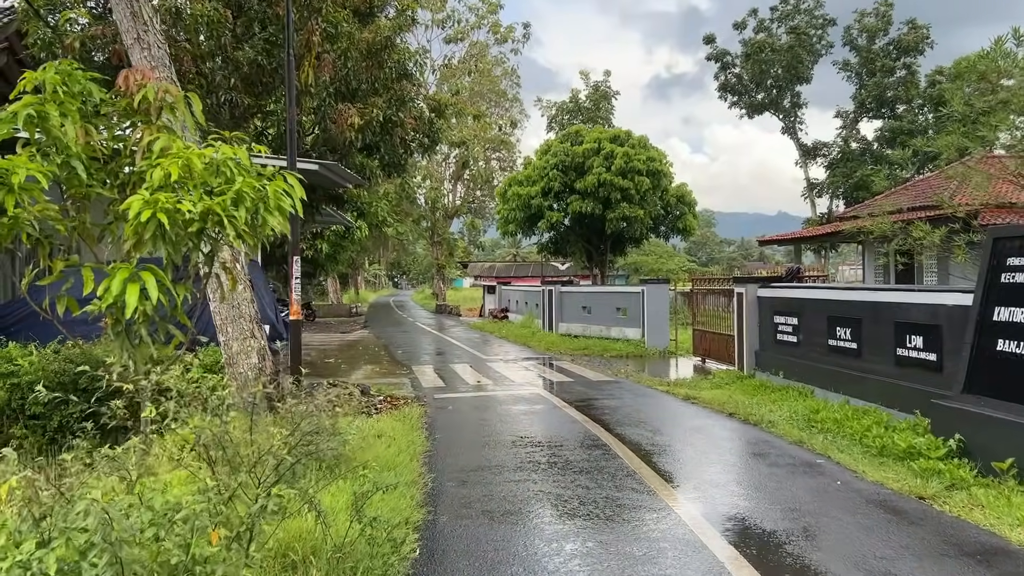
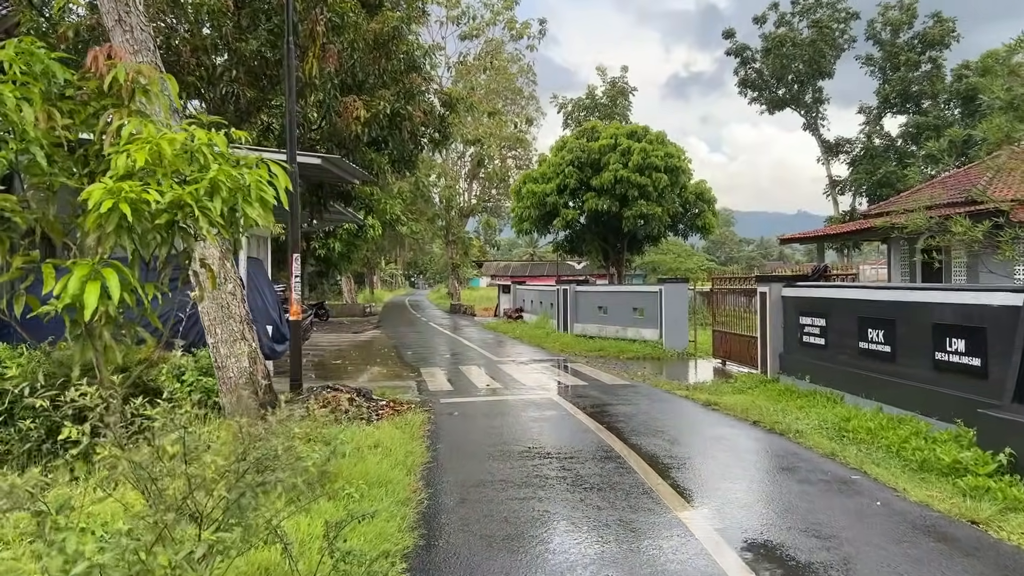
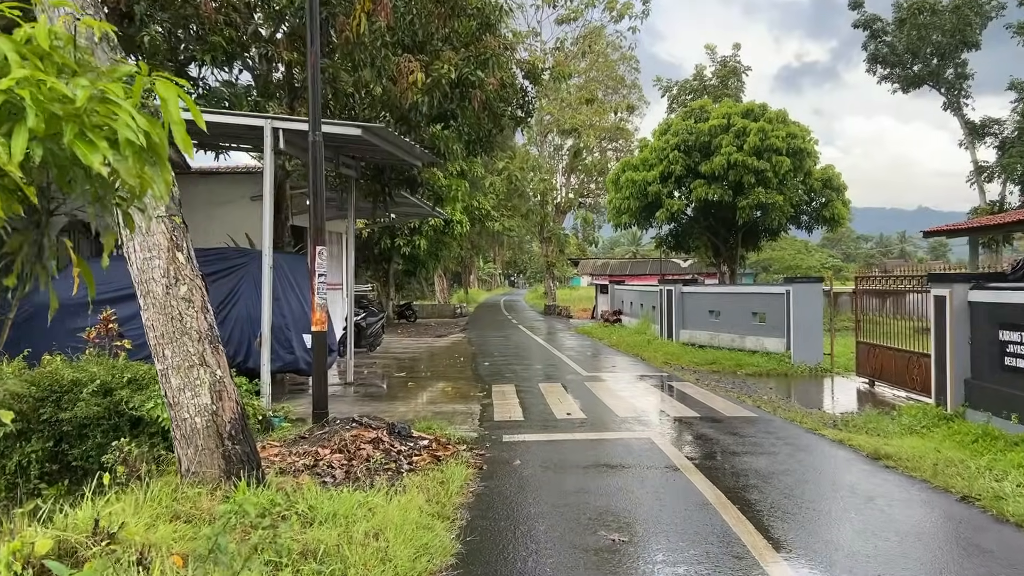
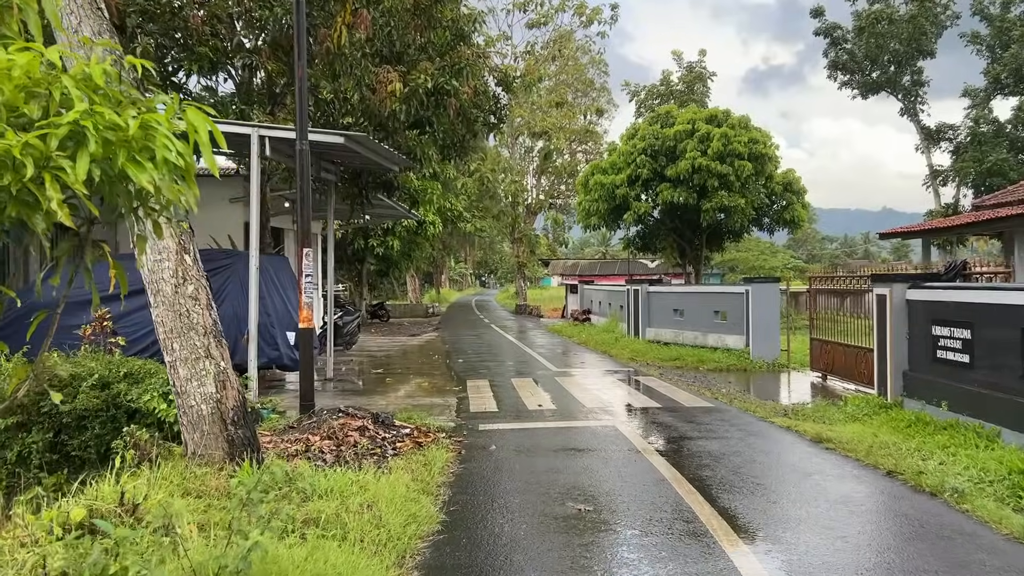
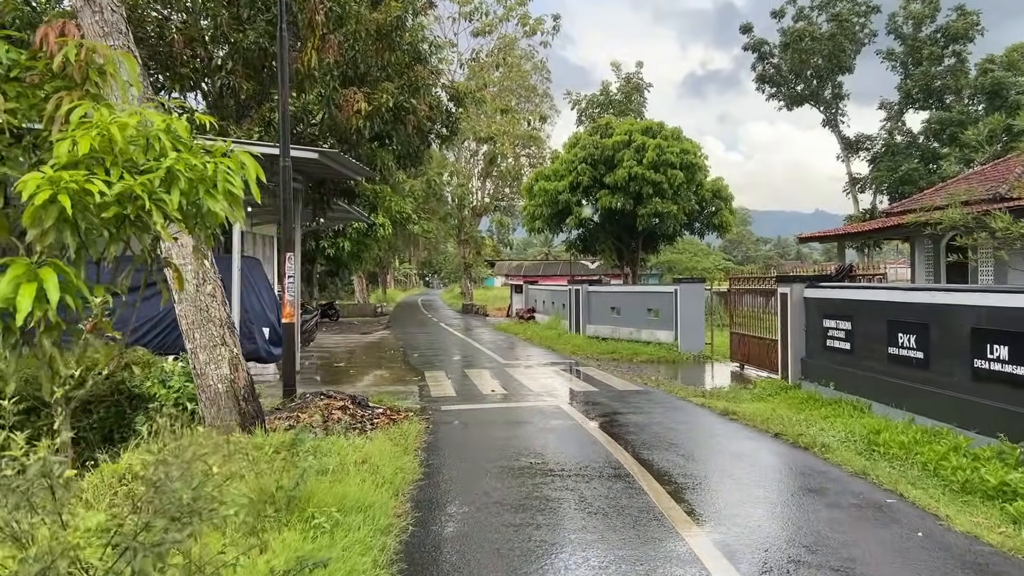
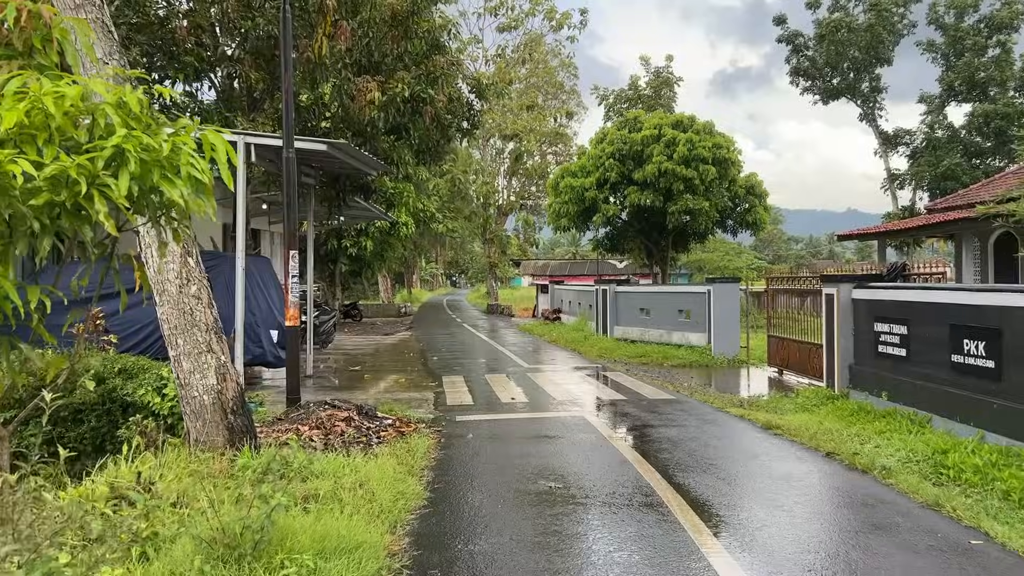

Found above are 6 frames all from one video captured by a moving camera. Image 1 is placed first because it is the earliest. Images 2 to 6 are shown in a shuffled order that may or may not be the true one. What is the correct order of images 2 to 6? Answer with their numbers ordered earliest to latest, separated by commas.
2, 5, 6, 4, 3
